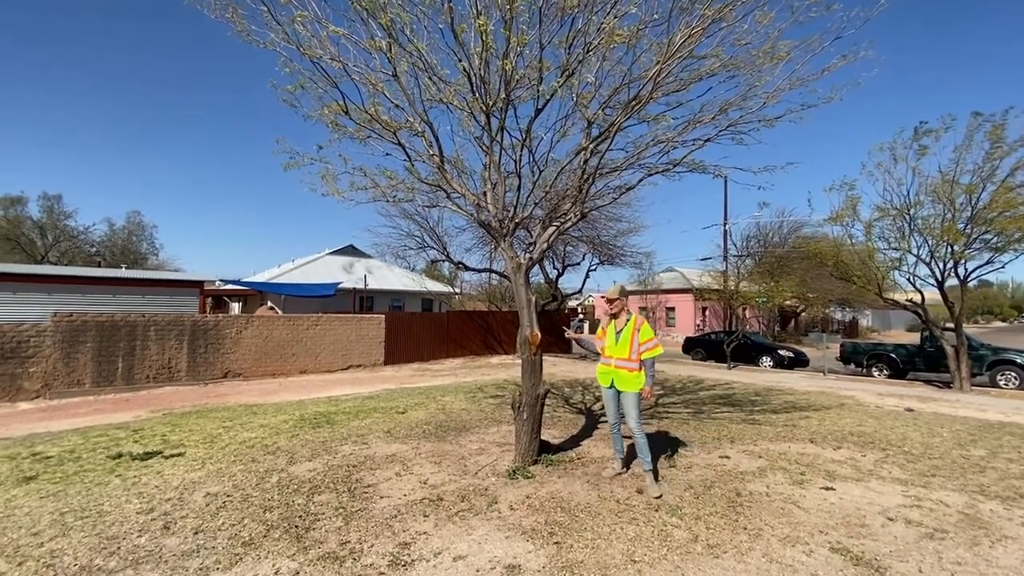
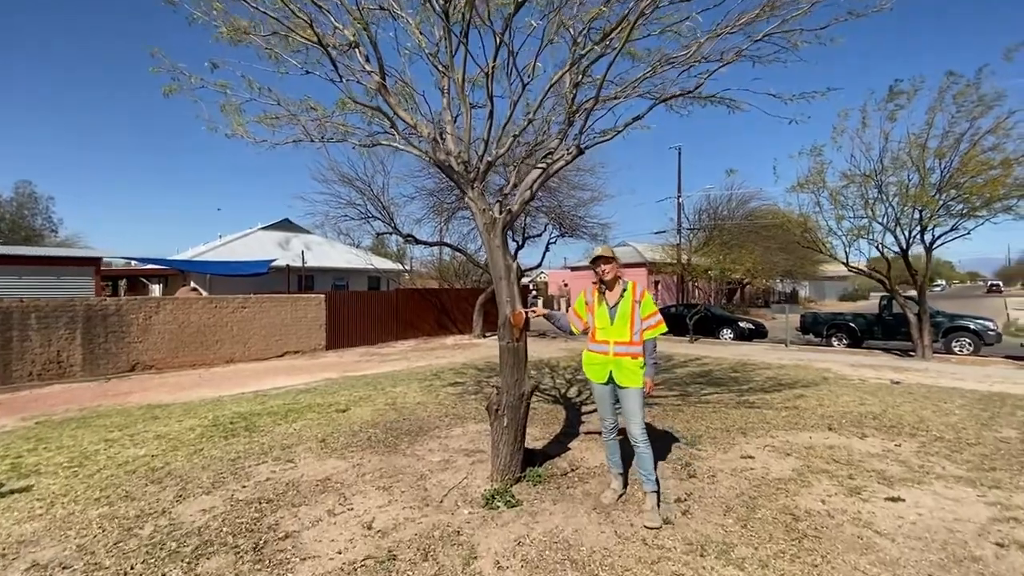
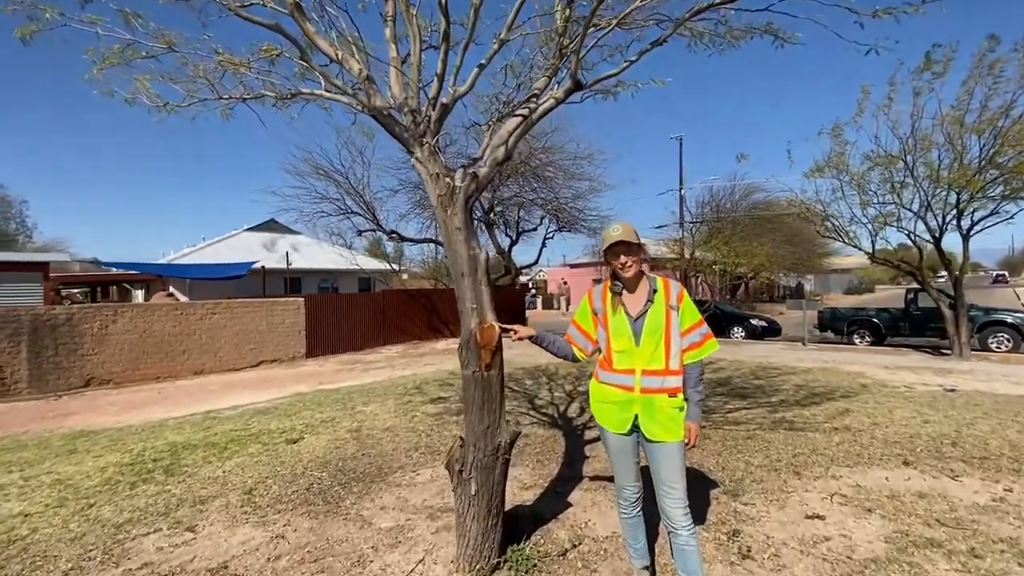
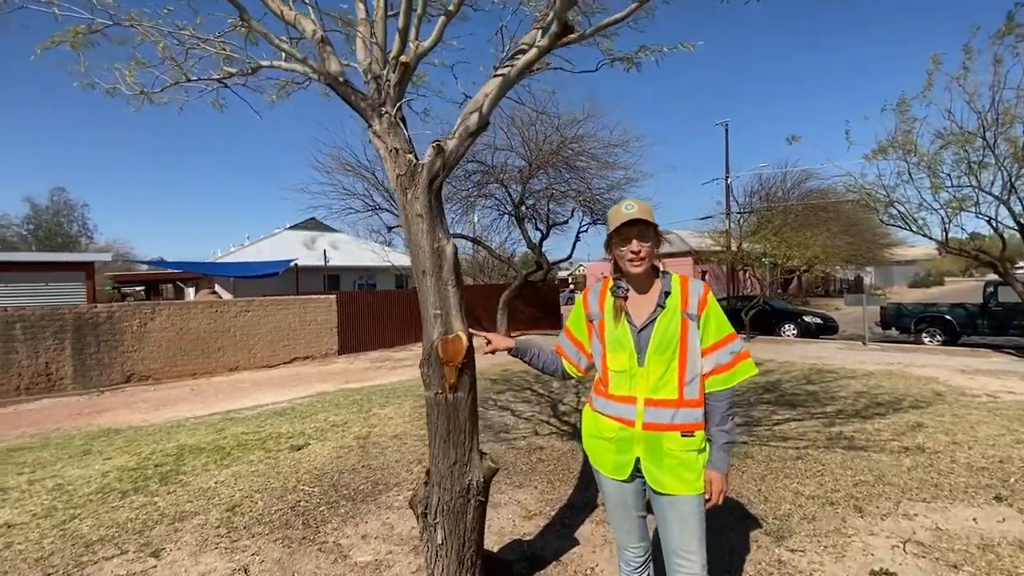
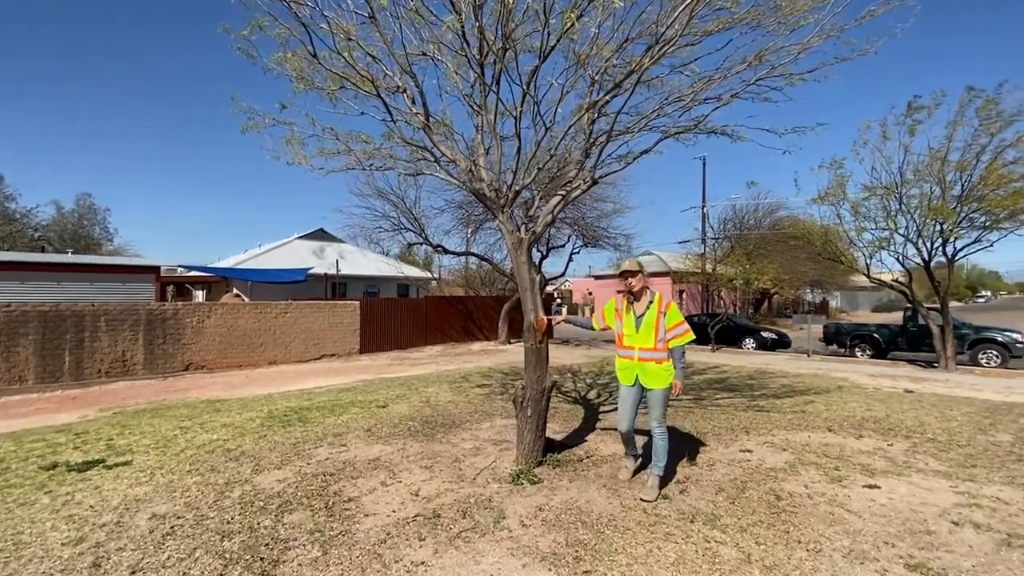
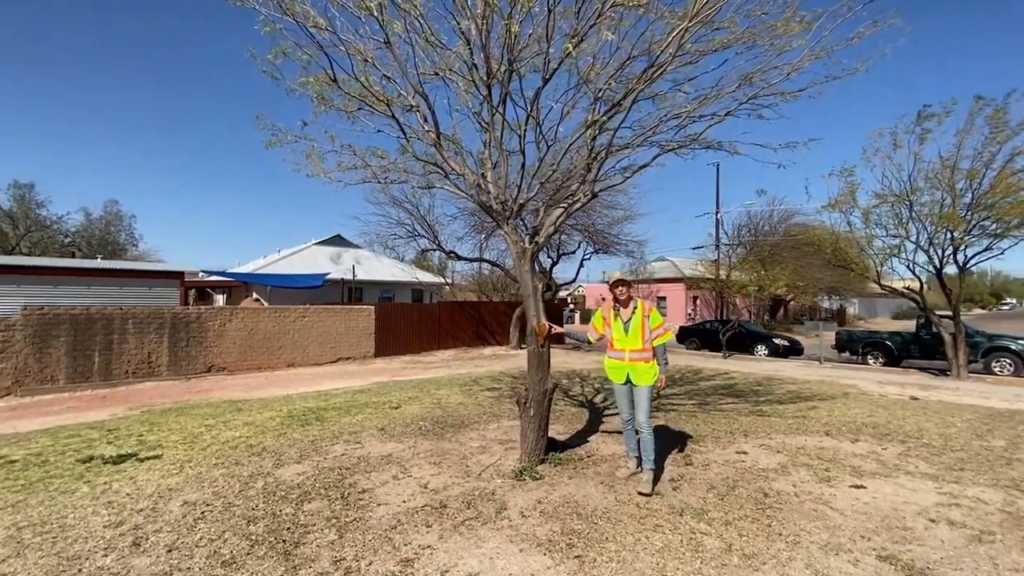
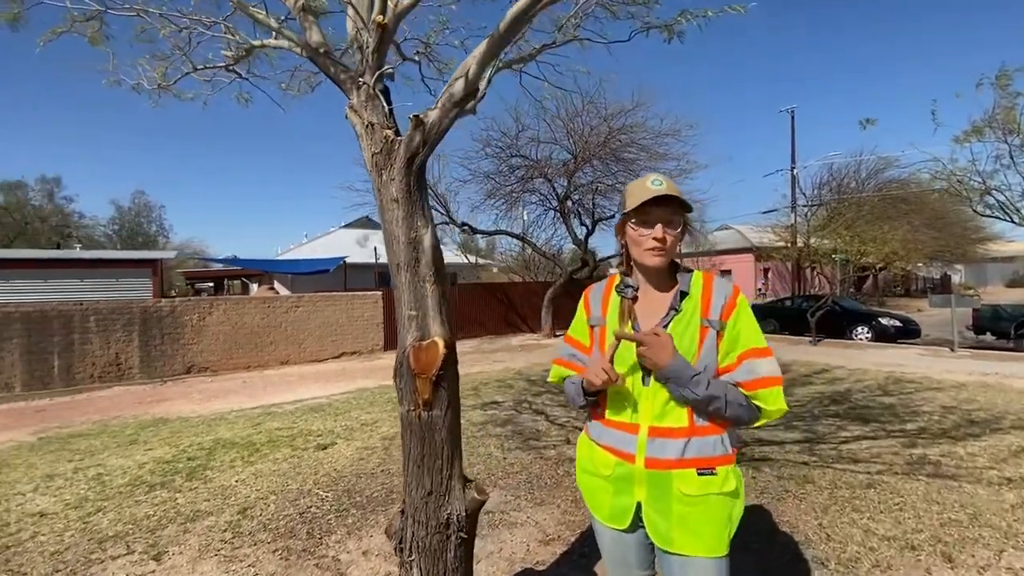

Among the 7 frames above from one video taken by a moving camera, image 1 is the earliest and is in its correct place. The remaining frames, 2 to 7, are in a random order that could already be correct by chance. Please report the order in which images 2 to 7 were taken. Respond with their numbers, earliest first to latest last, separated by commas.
6, 5, 2, 3, 4, 7
